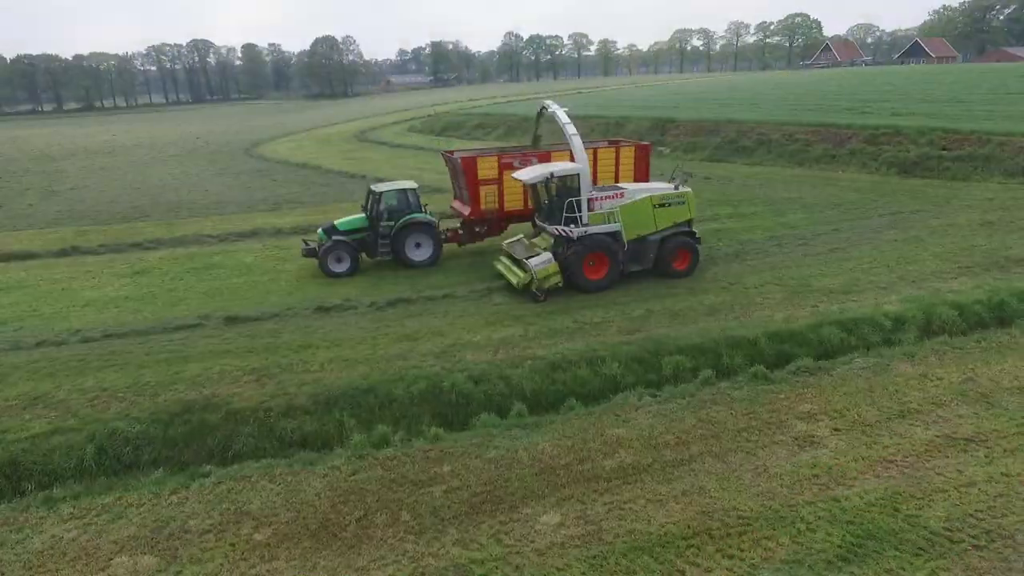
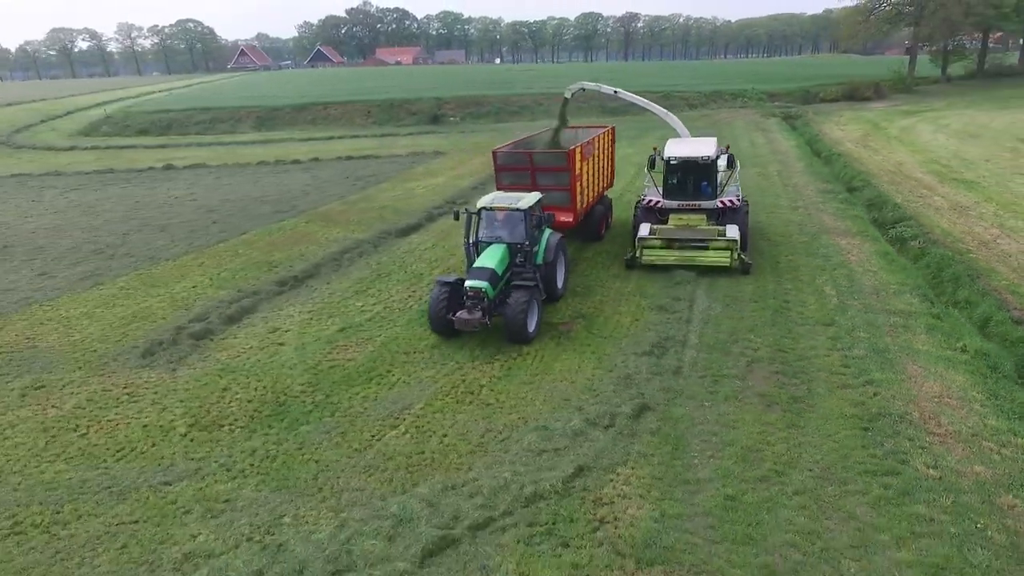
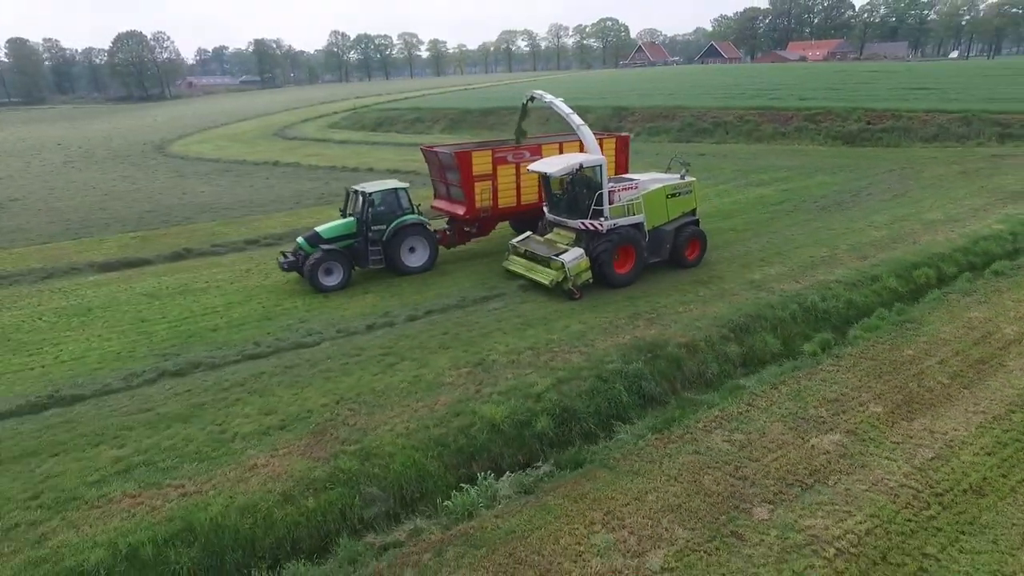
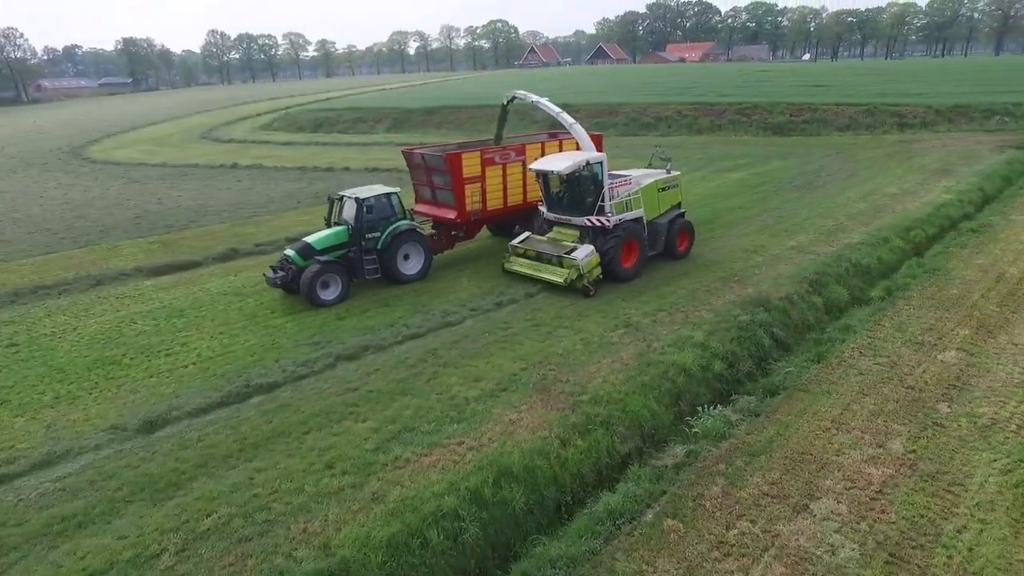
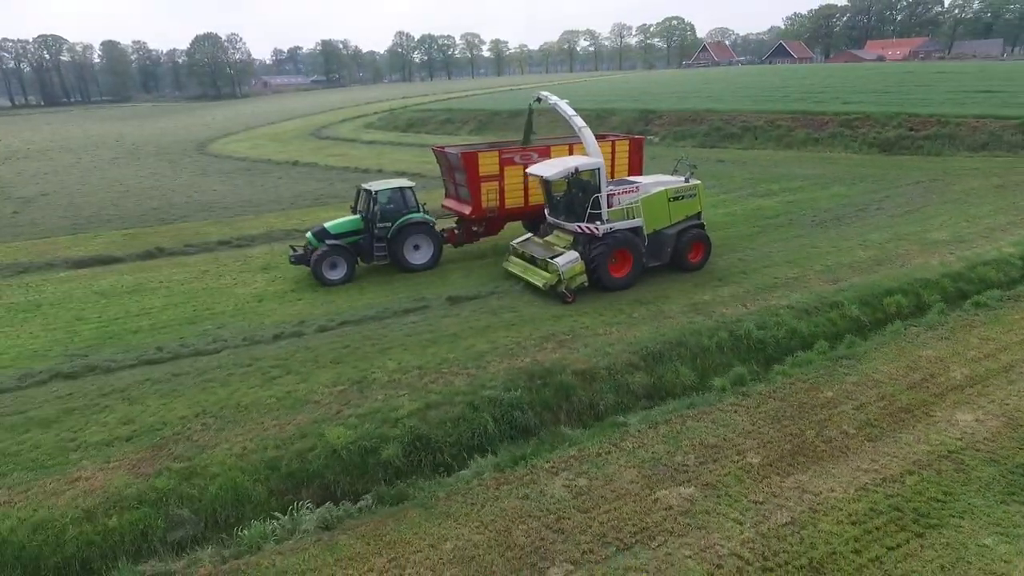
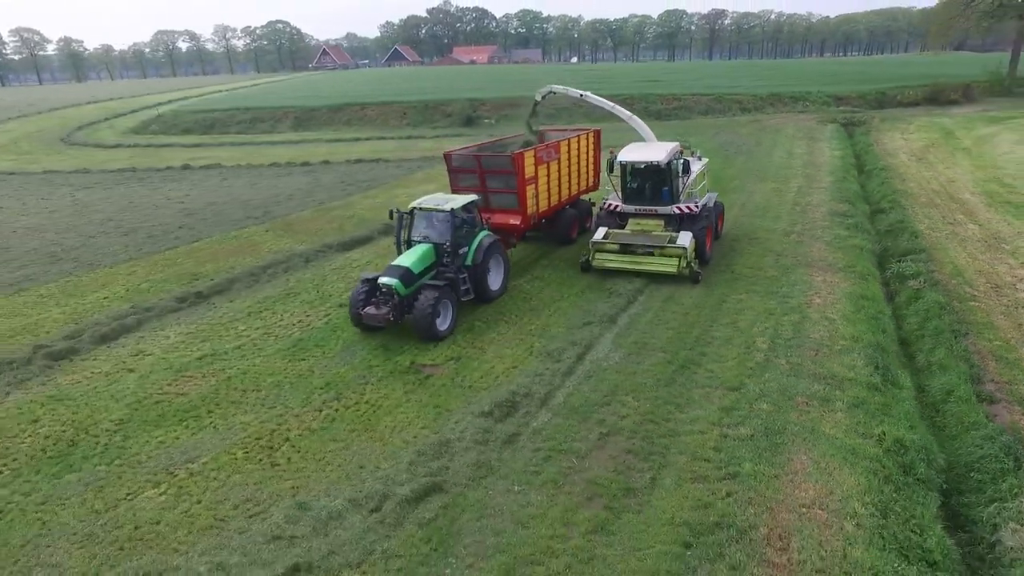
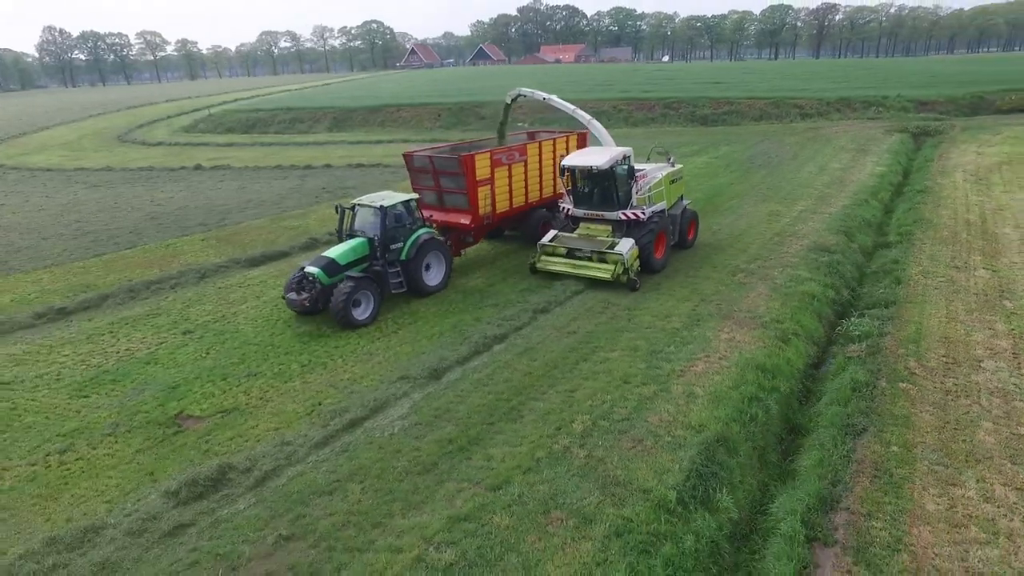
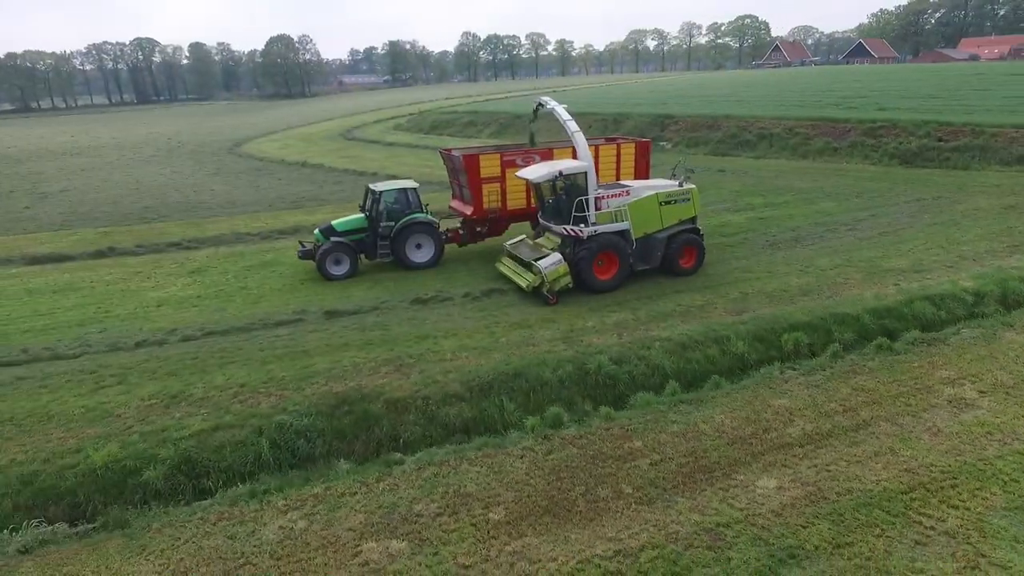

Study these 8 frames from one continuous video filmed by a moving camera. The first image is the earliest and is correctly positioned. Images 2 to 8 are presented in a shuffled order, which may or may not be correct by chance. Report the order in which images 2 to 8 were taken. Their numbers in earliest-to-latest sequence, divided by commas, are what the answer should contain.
8, 5, 3, 4, 7, 6, 2
